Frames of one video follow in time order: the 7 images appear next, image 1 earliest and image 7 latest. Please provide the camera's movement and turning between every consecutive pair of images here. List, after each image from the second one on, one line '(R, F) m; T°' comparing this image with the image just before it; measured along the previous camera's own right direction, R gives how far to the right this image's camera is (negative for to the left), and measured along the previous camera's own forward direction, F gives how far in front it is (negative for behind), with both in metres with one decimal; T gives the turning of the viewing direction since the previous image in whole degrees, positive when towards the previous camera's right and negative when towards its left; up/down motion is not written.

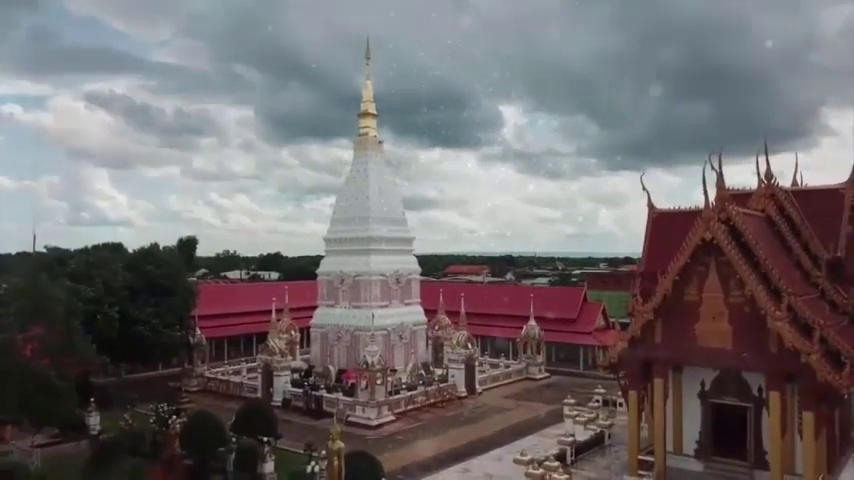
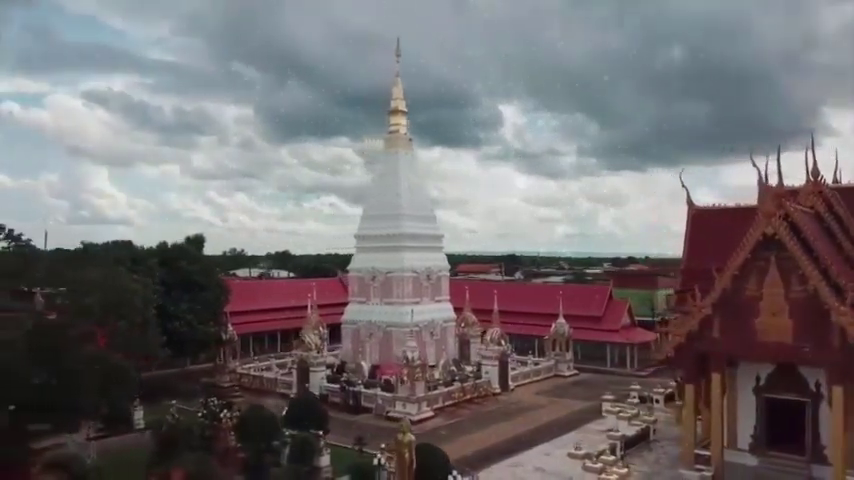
(-1.2, -0.1) m; 0°
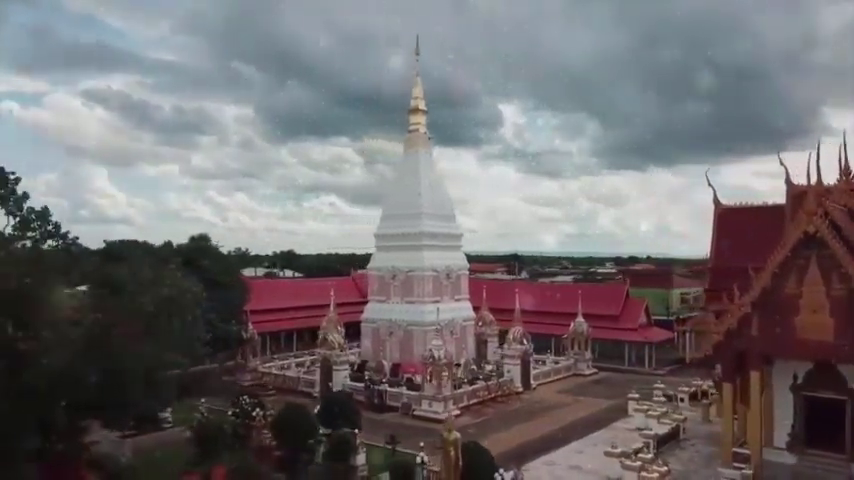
(-0.8, 0.0) m; 0°
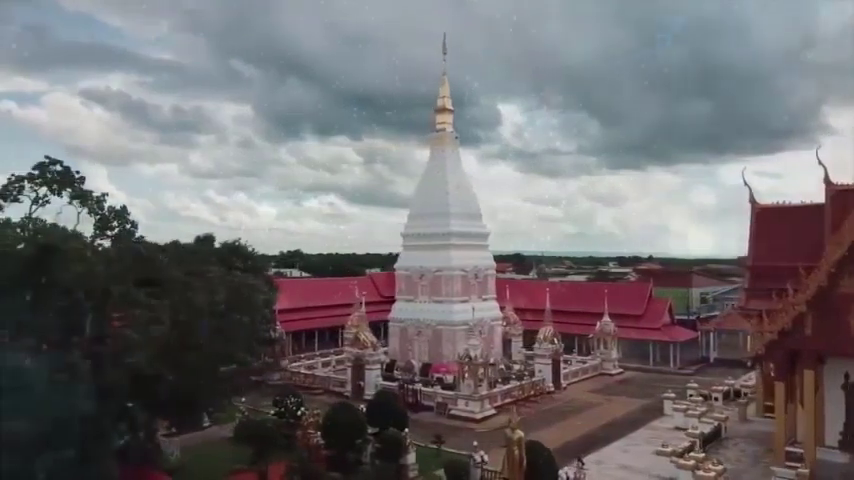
(-1.1, 0.0) m; 0°
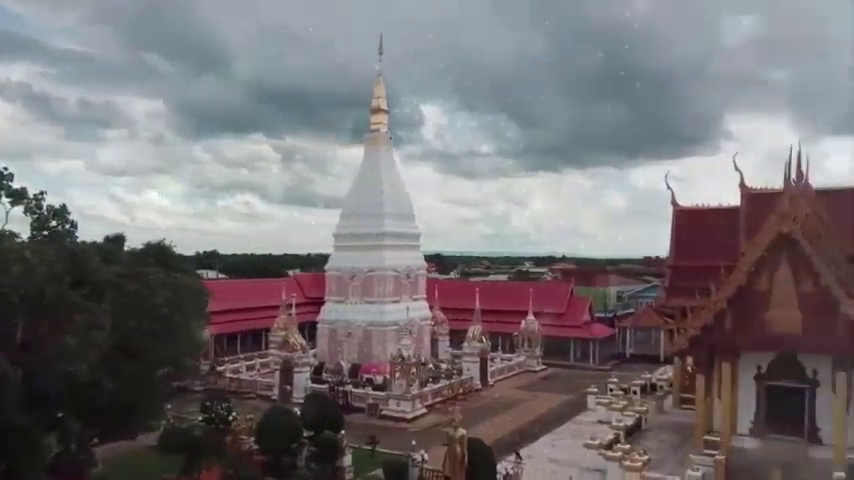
(-0.4, 0.0) m; +7°
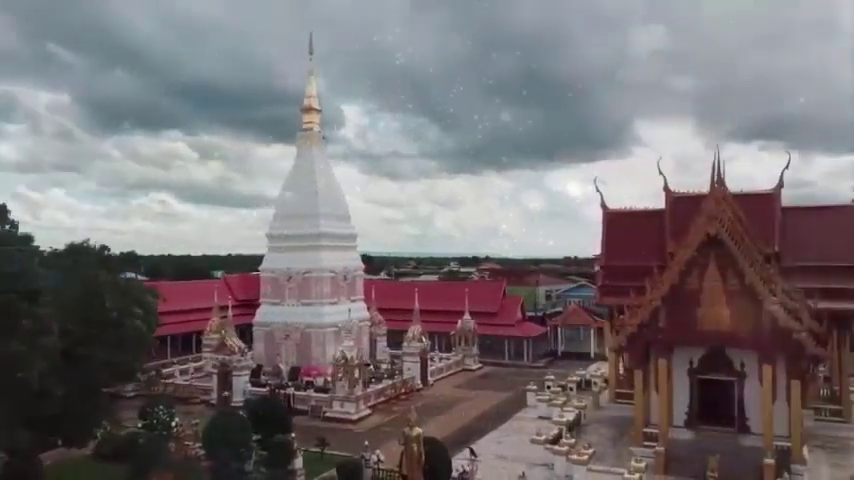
(-0.6, -0.1) m; +6°
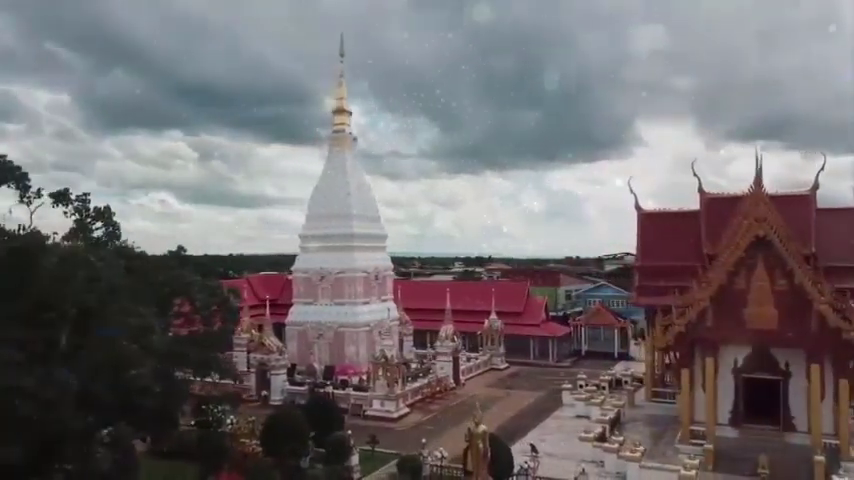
(-1.1, -0.3) m; 0°
